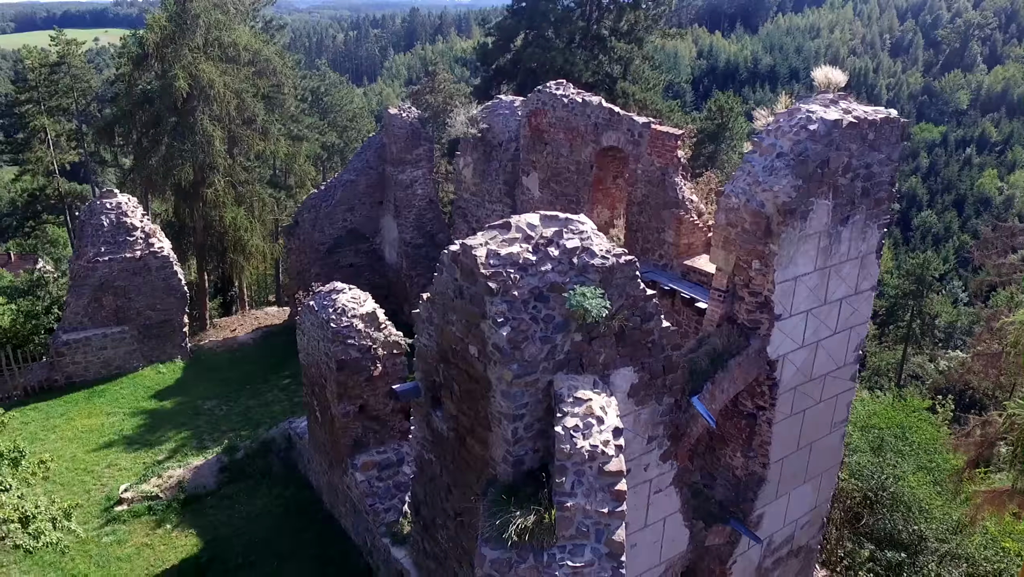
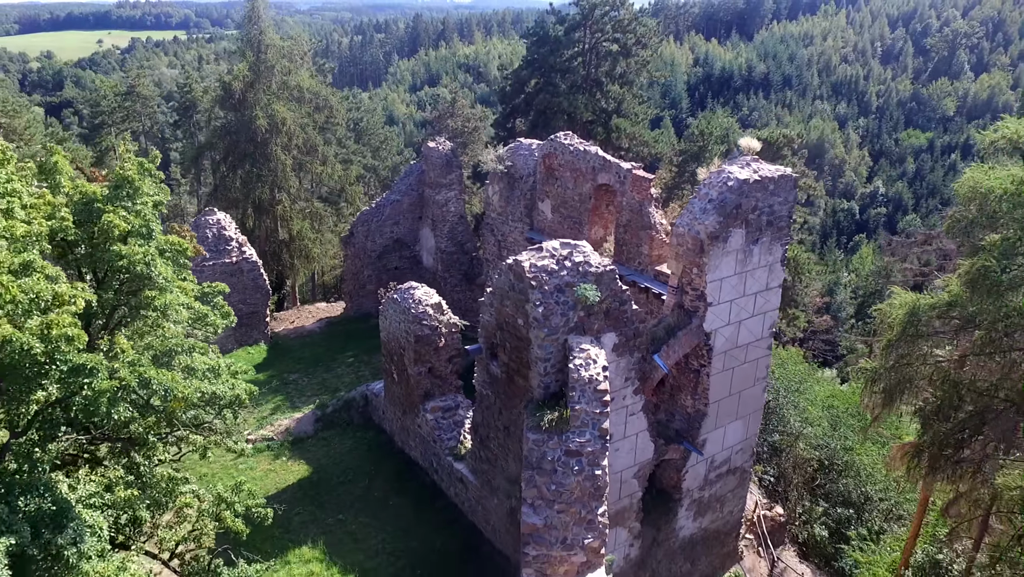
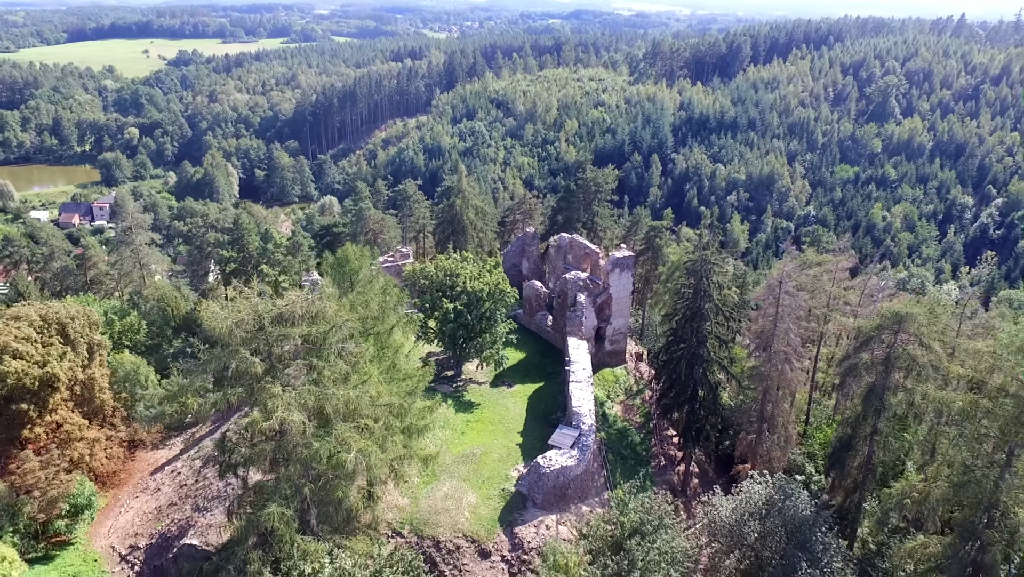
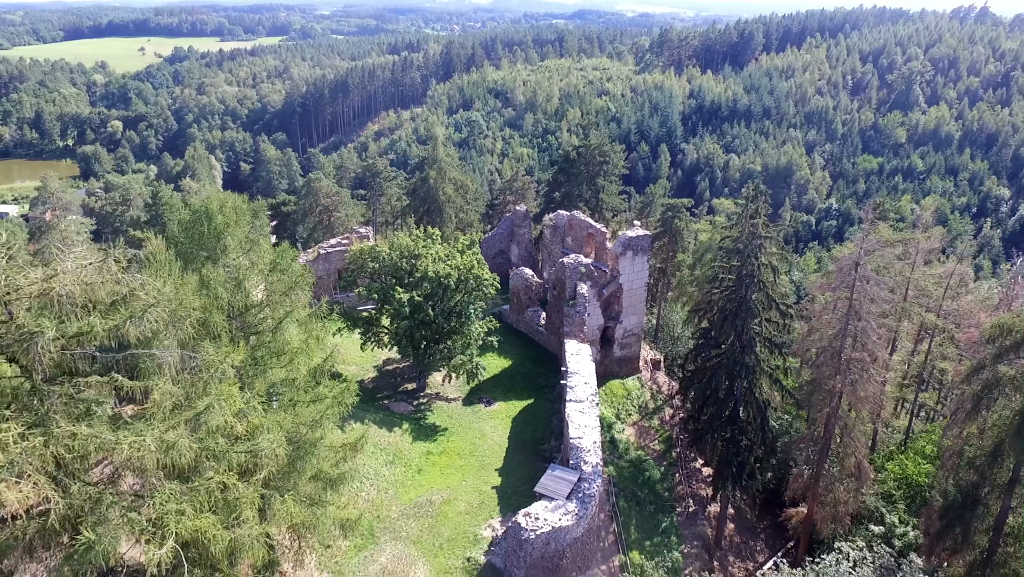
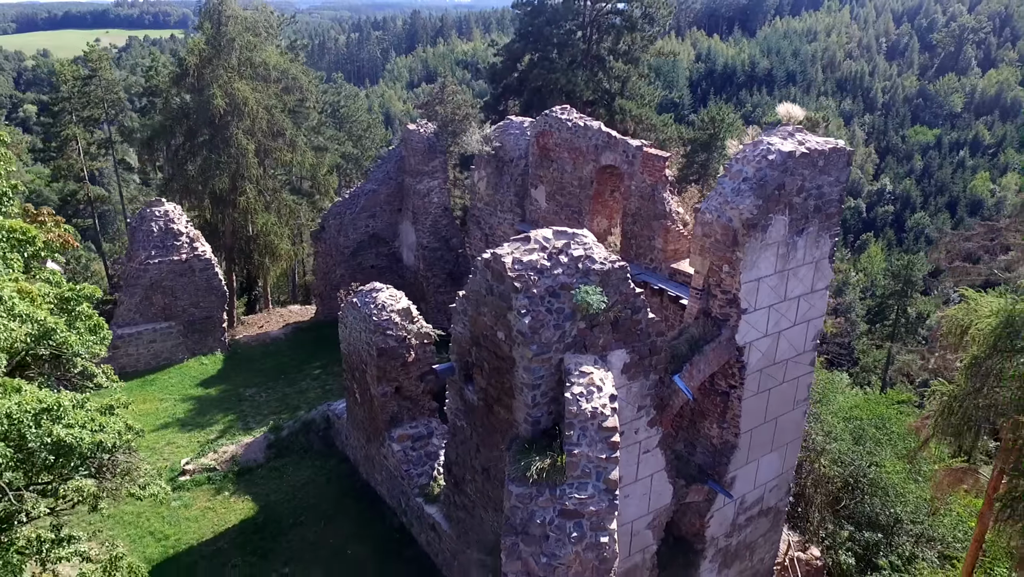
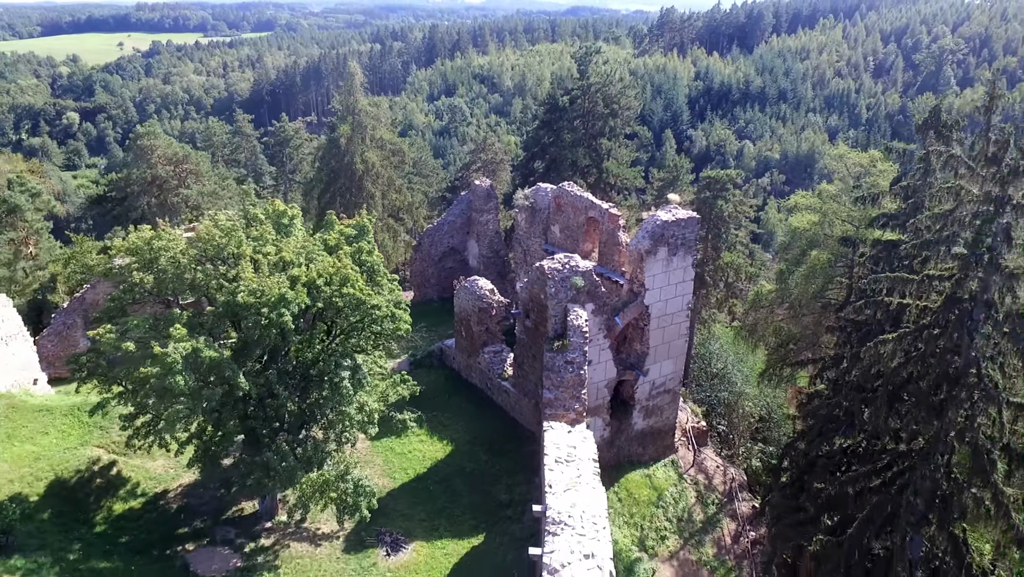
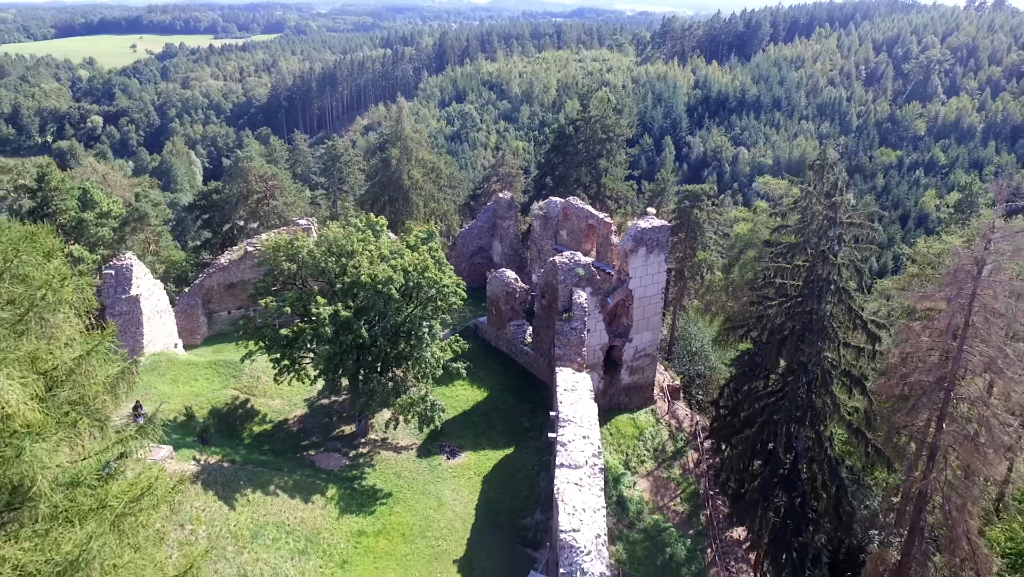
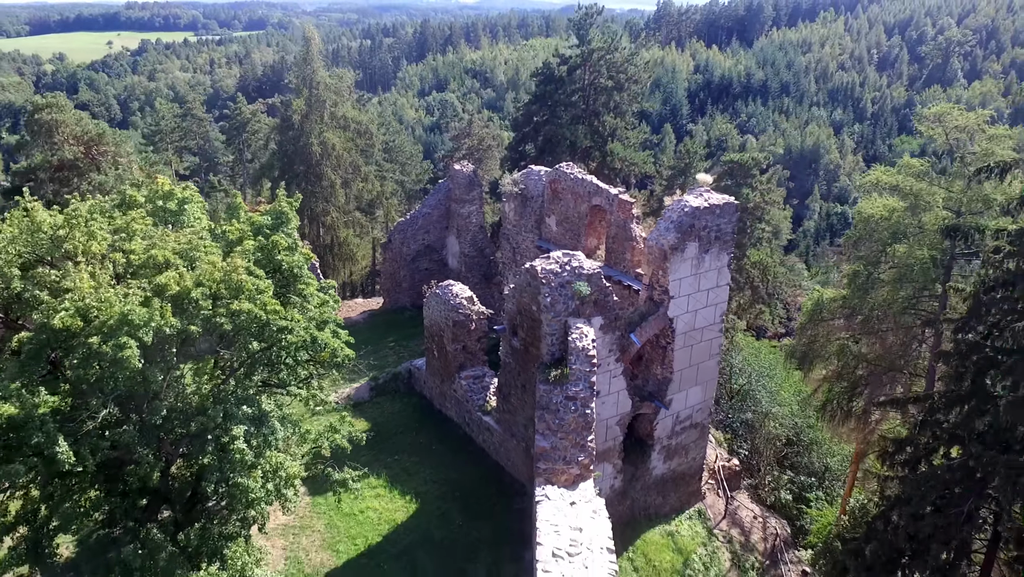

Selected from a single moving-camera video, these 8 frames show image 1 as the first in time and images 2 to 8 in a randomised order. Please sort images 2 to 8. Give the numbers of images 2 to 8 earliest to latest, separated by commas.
5, 2, 8, 6, 7, 4, 3
